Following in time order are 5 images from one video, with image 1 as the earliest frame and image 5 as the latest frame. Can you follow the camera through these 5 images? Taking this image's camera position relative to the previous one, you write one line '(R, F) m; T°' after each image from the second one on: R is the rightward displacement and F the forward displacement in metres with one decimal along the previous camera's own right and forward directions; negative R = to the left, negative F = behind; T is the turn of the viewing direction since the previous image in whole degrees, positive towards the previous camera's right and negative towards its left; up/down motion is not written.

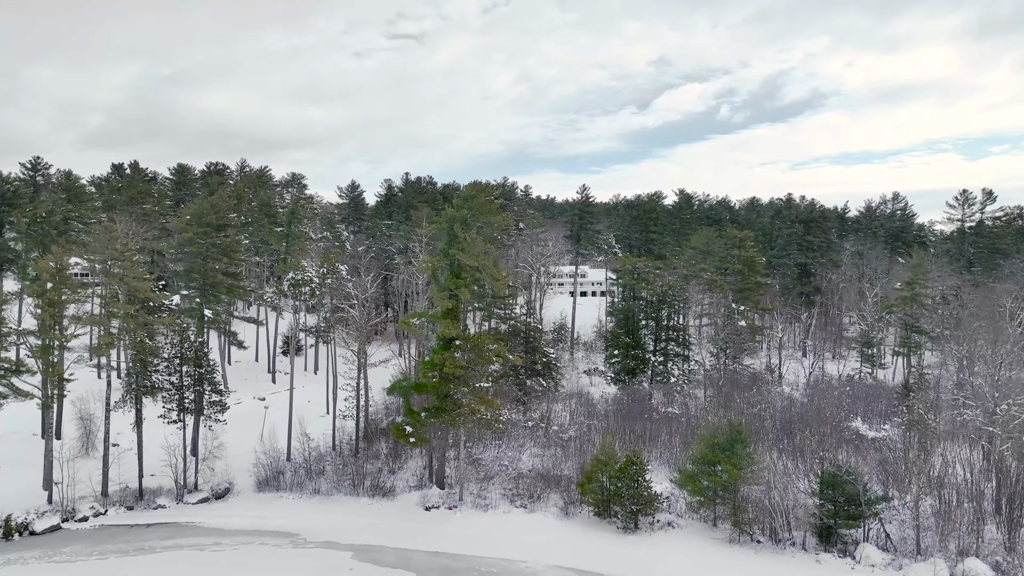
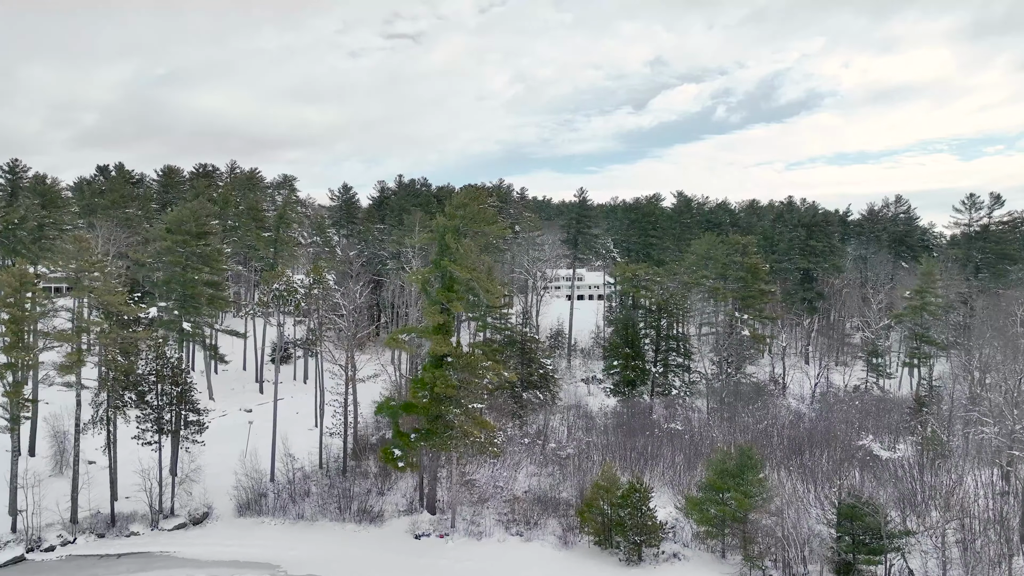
(0.0, +1.3) m; 0°
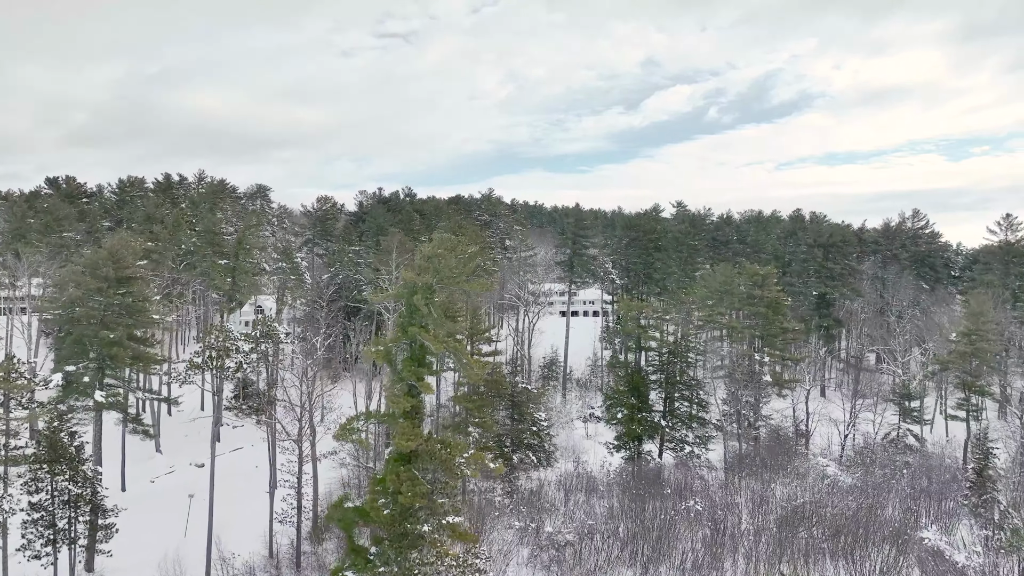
(+0.1, +4.4) m; +1°
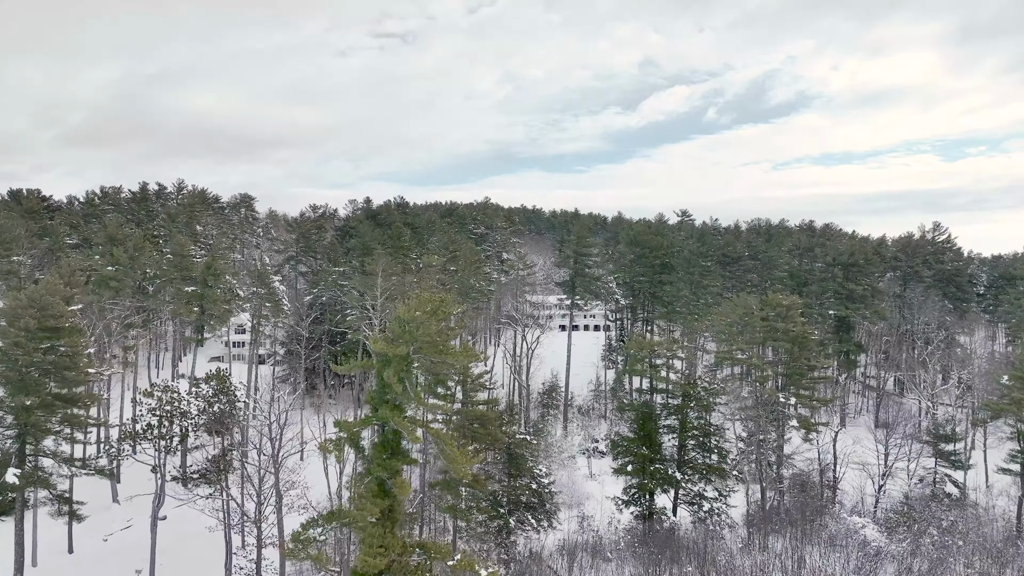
(0.0, +3.3) m; 0°
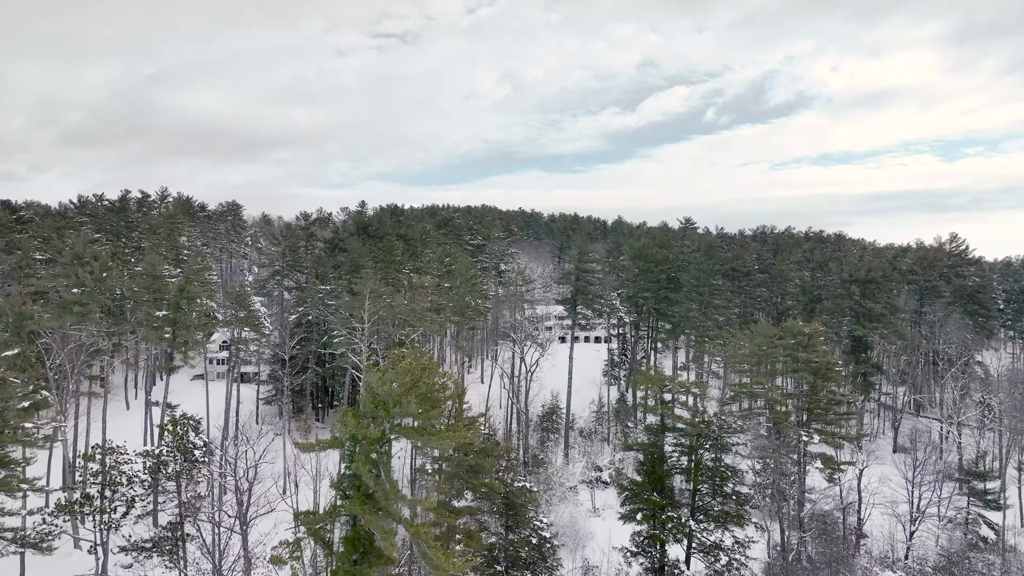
(0.0, +2.4) m; 0°
